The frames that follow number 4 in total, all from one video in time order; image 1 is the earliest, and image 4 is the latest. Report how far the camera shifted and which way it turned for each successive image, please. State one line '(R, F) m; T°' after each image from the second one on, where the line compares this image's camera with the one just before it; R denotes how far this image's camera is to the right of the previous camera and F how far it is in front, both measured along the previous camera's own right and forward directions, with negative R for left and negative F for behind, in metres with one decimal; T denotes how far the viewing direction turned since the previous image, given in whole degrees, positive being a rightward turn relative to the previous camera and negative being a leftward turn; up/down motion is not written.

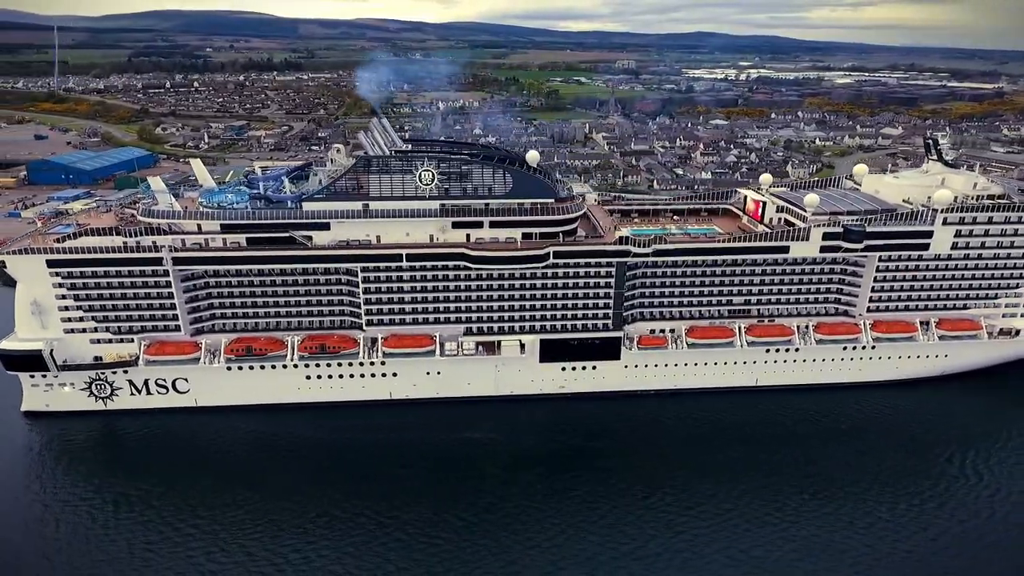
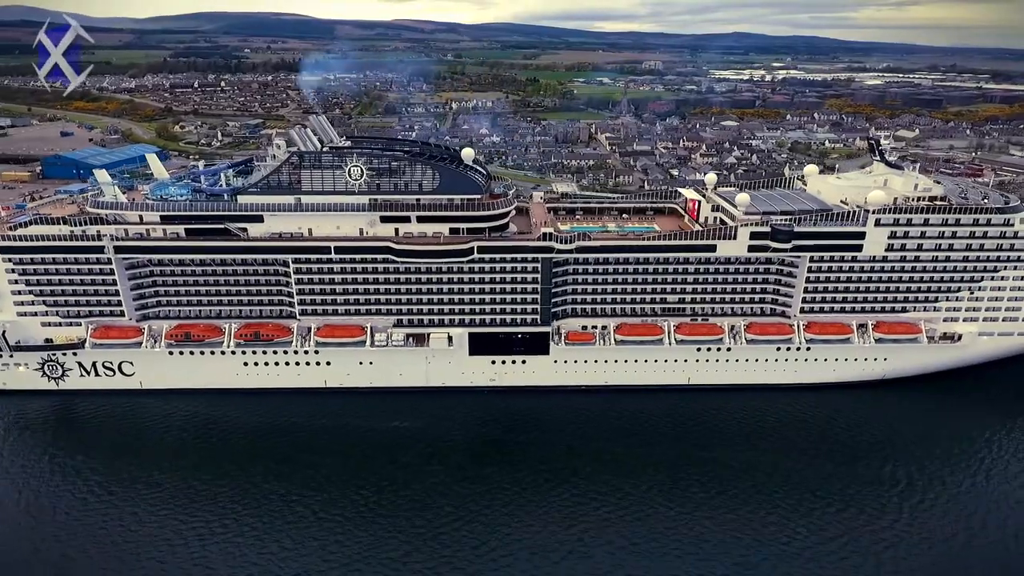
(+4.9, -0.4) m; -3°
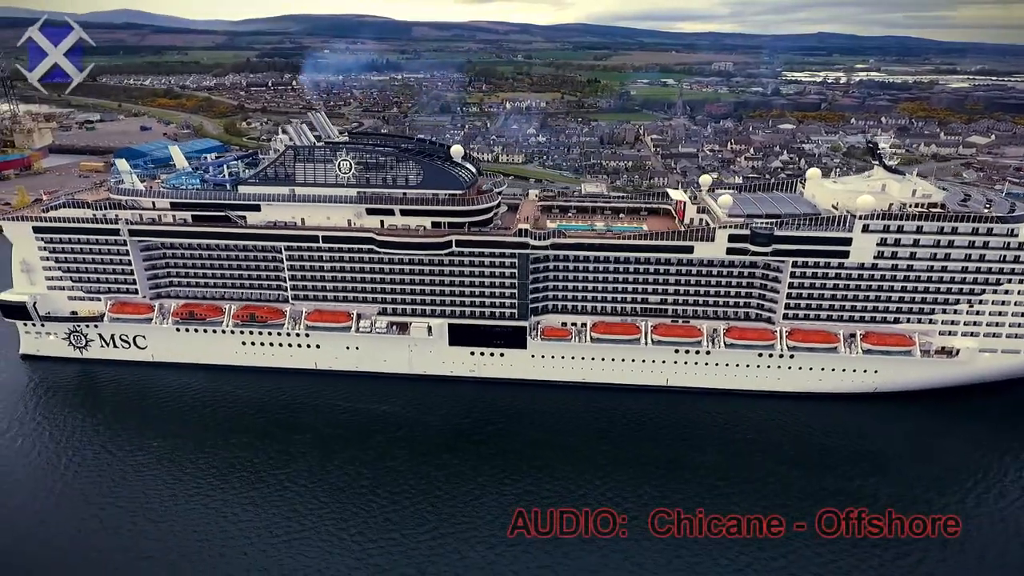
(+4.2, -0.5) m; -6°
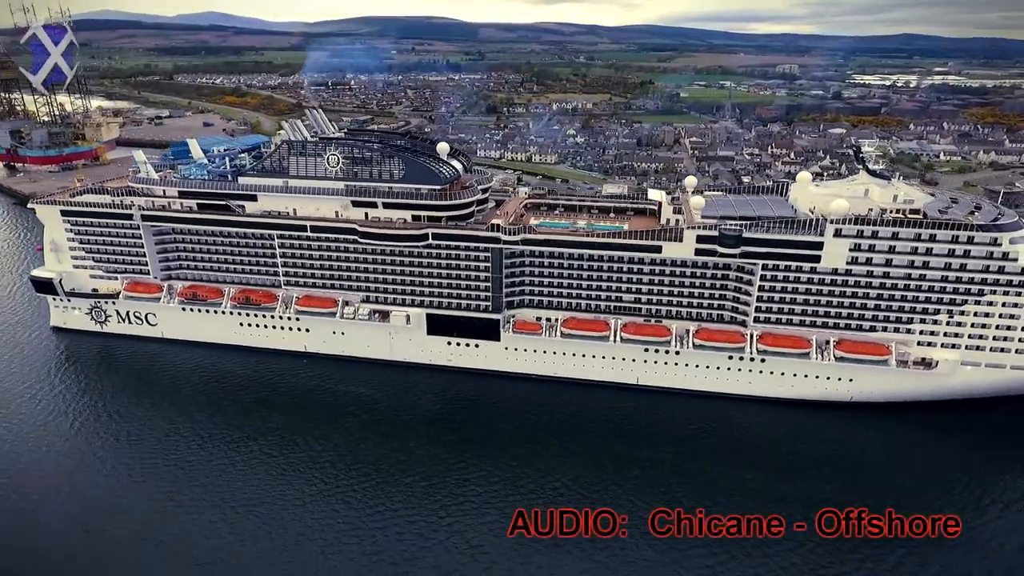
(+4.2, -0.7) m; -5°
